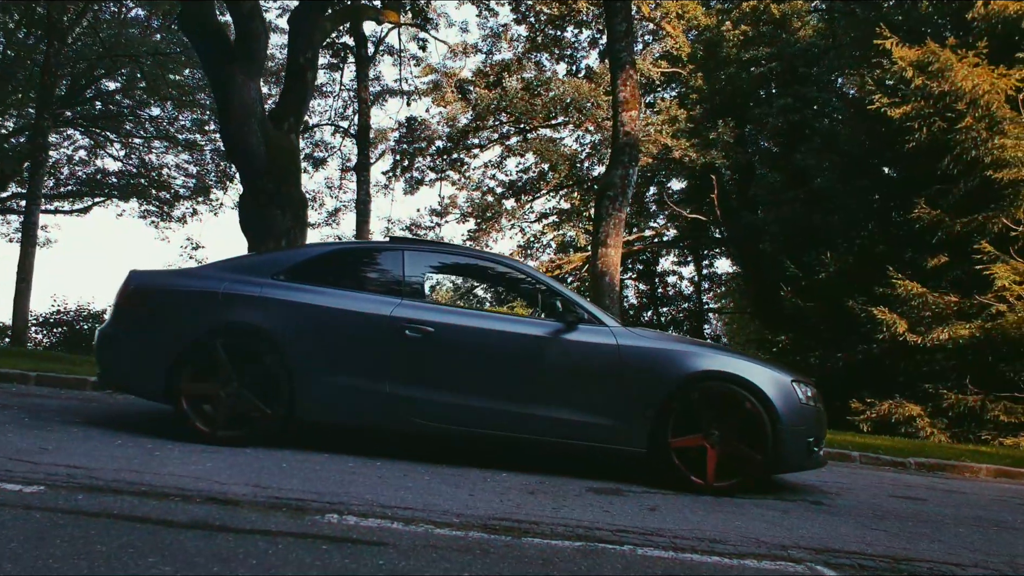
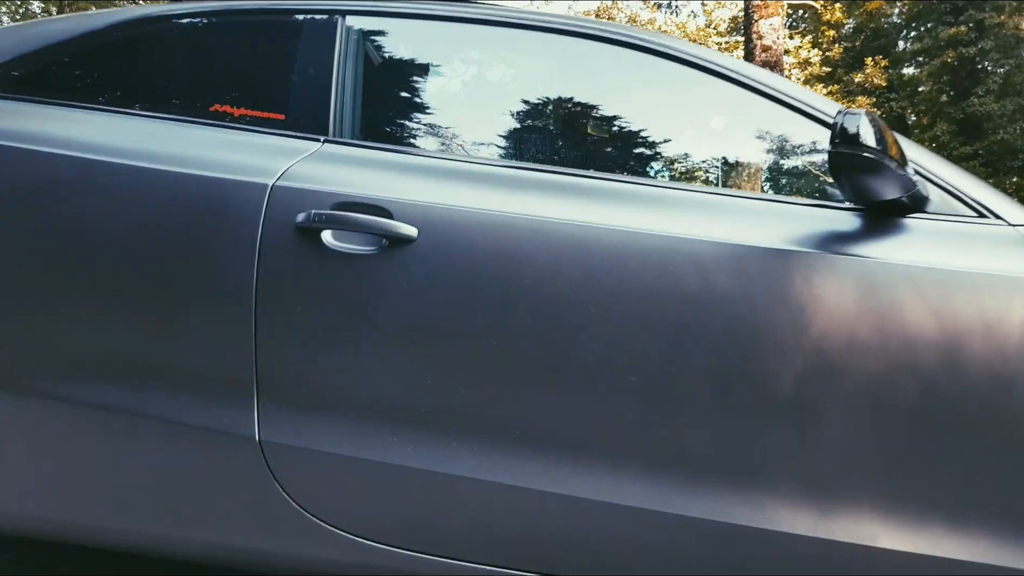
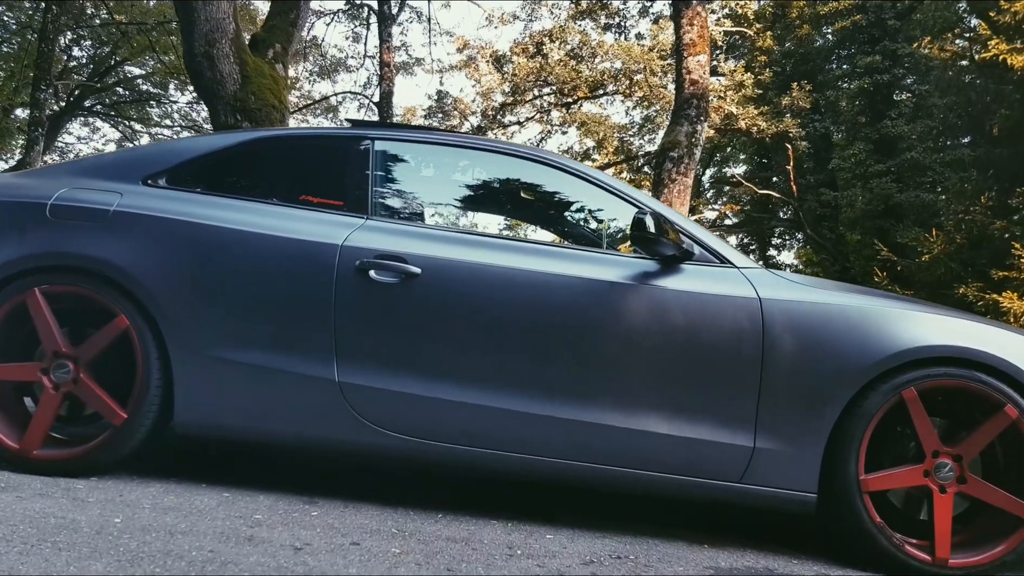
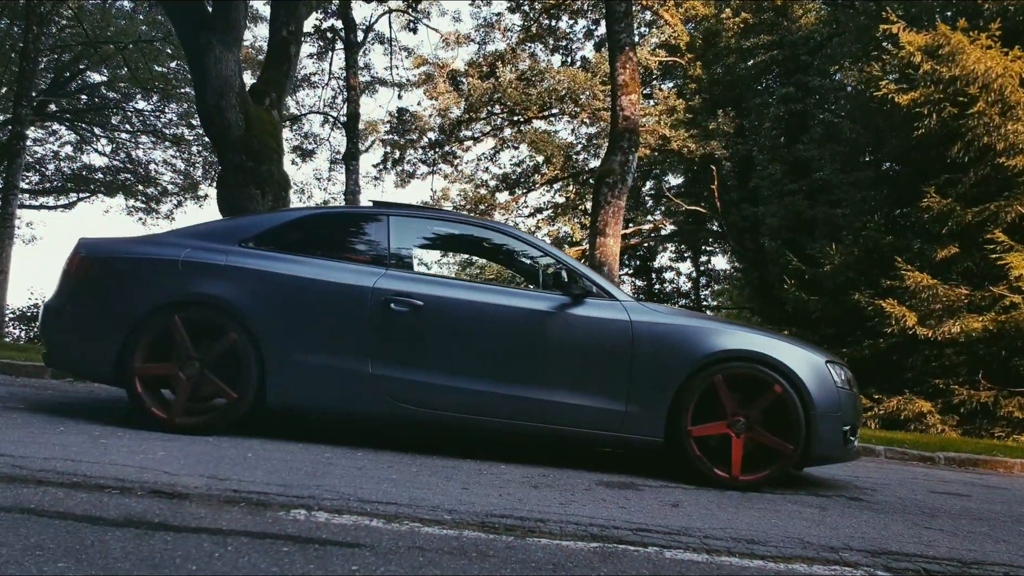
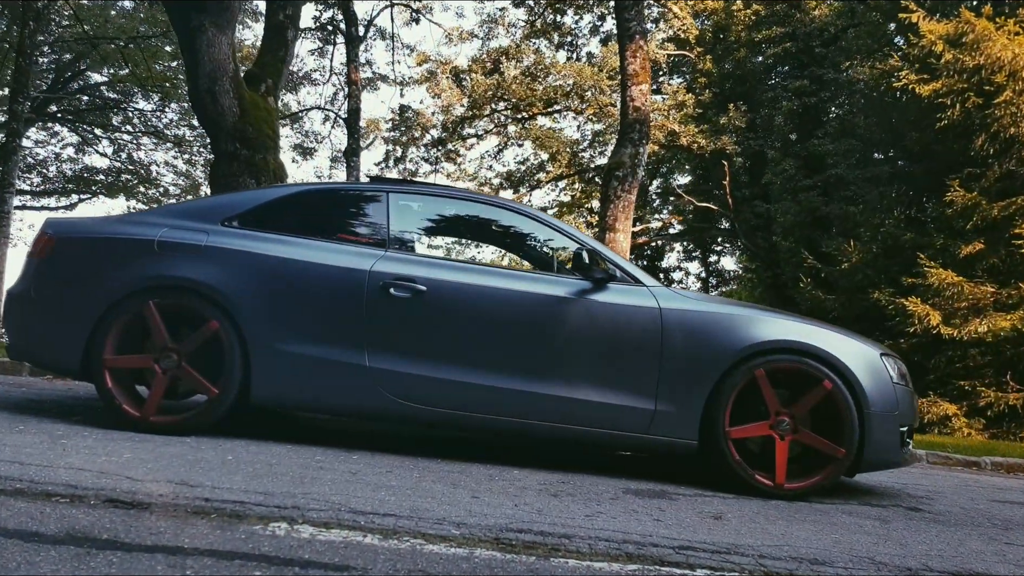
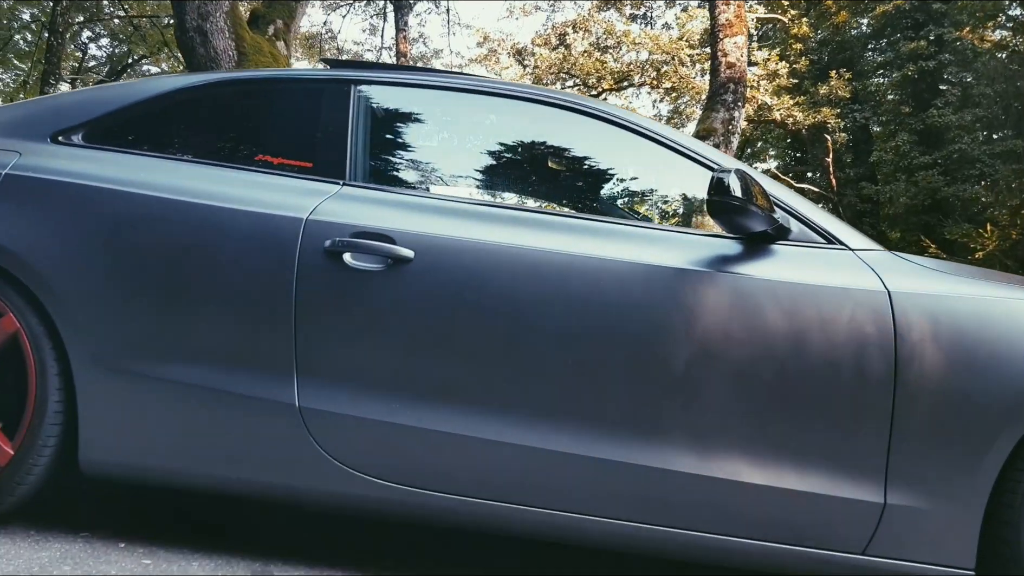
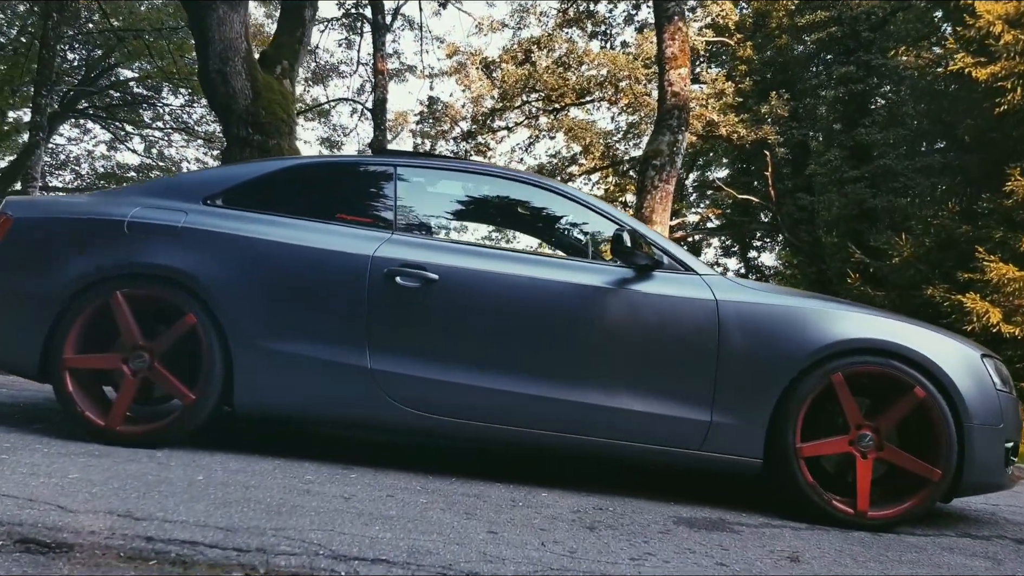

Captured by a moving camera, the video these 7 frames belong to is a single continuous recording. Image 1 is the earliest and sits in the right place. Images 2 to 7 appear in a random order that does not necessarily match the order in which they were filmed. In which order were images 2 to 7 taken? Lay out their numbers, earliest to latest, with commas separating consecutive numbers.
4, 5, 7, 3, 6, 2
